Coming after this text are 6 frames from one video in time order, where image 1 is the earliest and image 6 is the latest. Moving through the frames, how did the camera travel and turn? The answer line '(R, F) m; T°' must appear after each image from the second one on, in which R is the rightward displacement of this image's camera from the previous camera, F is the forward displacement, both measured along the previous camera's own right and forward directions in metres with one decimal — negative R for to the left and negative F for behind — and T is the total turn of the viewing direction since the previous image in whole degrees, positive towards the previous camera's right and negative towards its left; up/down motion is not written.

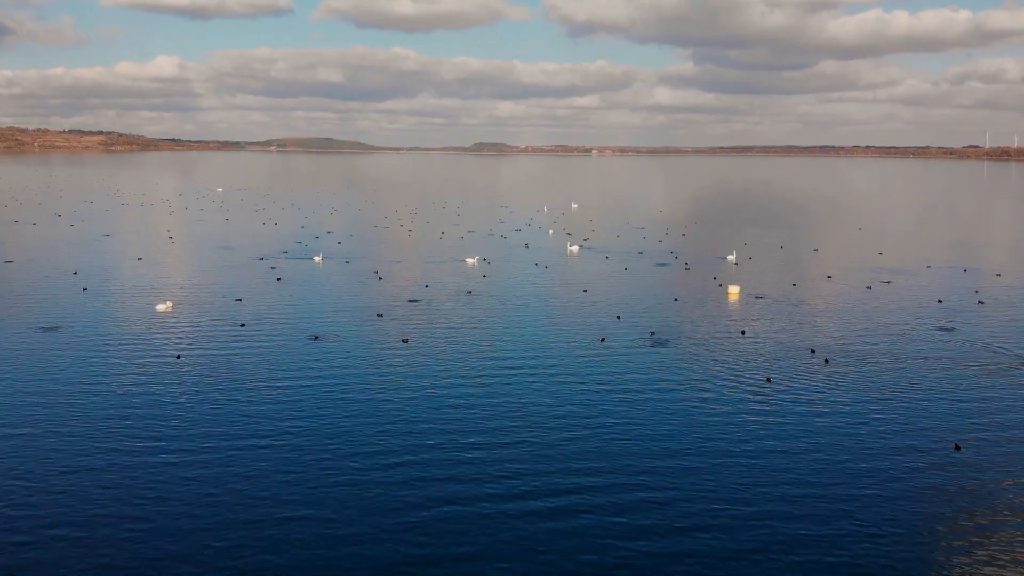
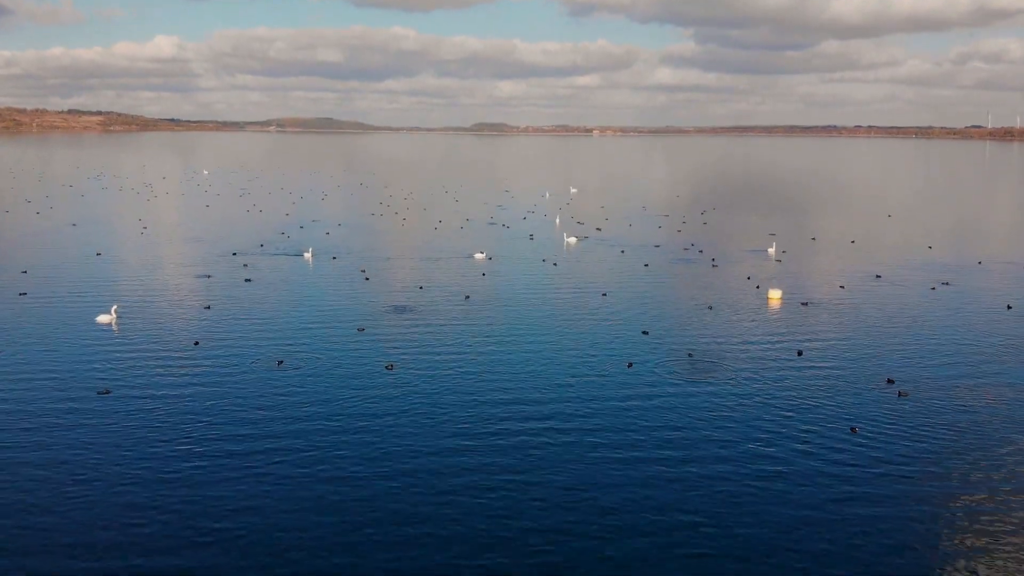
(-0.3, +8.0) m; 0°
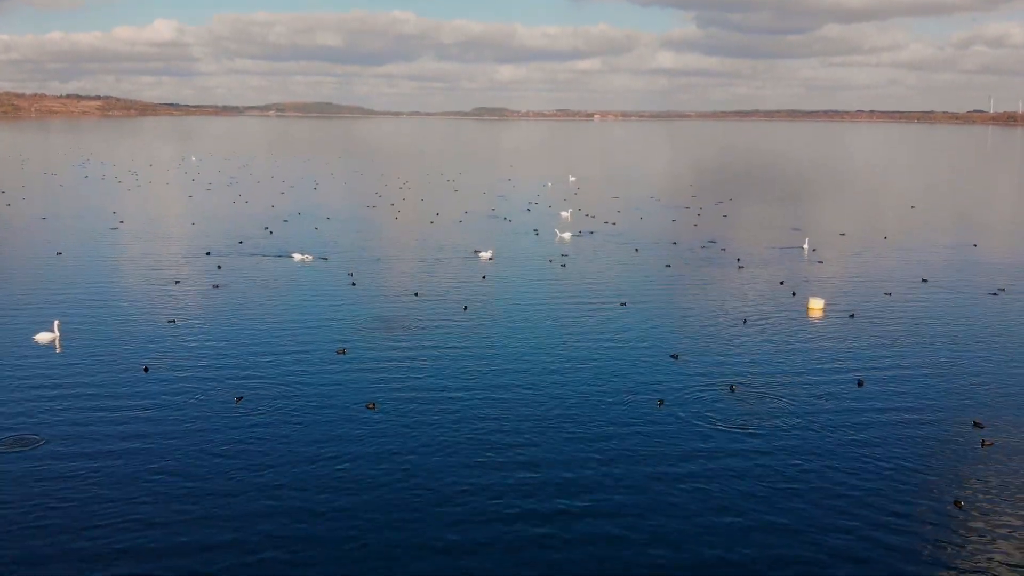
(-0.7, -5.7) m; 0°
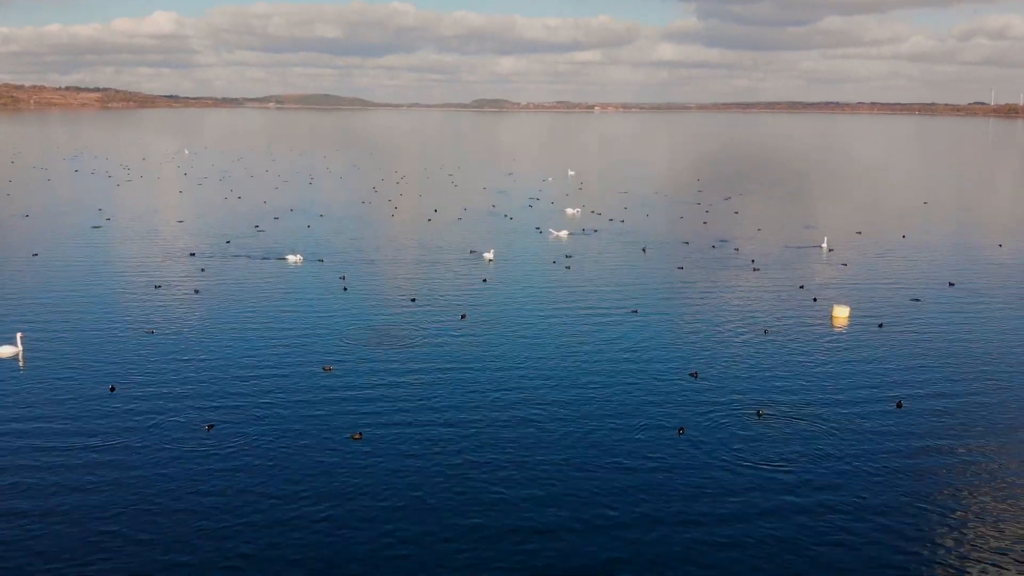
(-0.1, +4.5) m; 0°
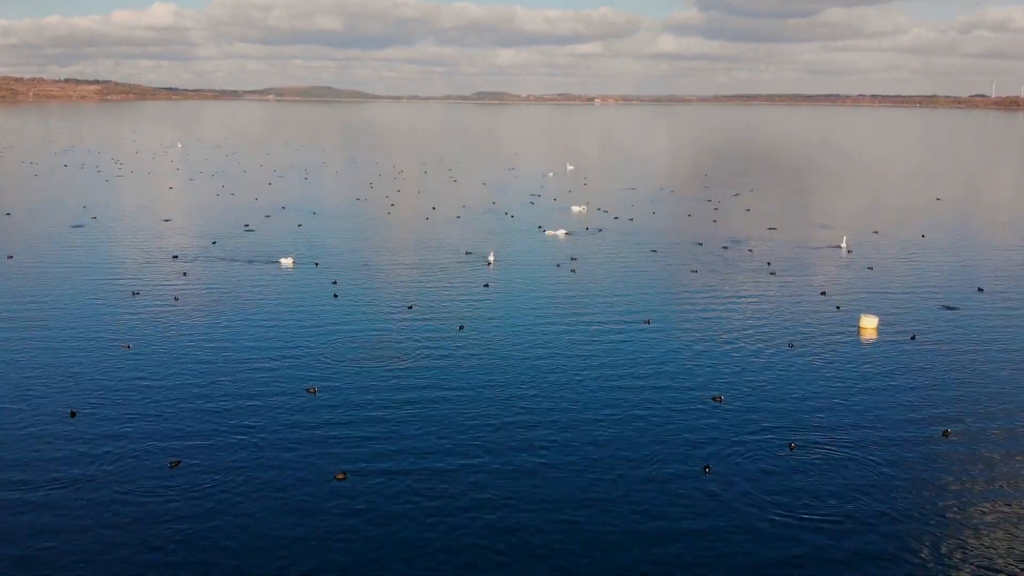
(-0.1, +4.3) m; 0°
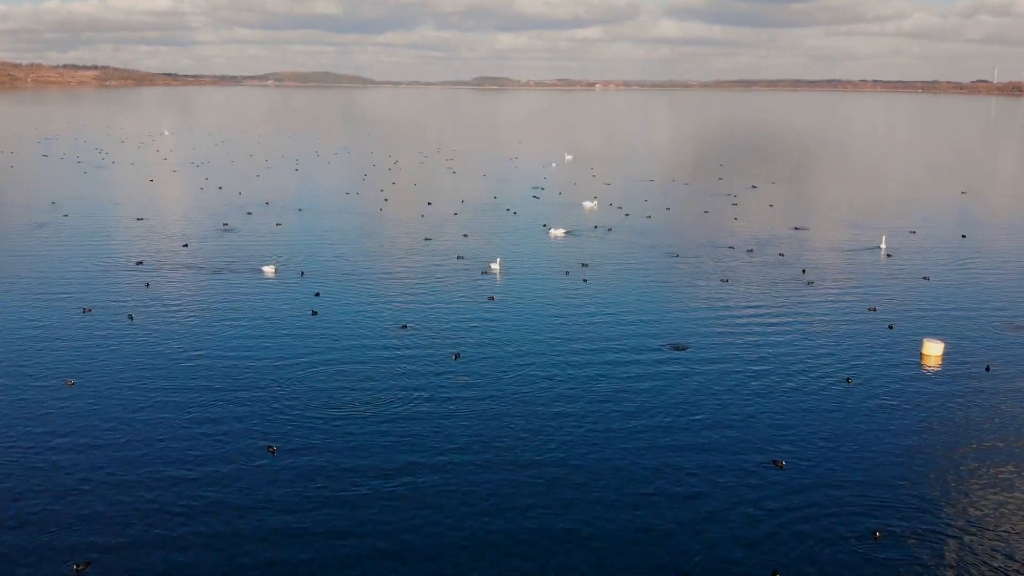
(-0.3, +7.8) m; 0°
